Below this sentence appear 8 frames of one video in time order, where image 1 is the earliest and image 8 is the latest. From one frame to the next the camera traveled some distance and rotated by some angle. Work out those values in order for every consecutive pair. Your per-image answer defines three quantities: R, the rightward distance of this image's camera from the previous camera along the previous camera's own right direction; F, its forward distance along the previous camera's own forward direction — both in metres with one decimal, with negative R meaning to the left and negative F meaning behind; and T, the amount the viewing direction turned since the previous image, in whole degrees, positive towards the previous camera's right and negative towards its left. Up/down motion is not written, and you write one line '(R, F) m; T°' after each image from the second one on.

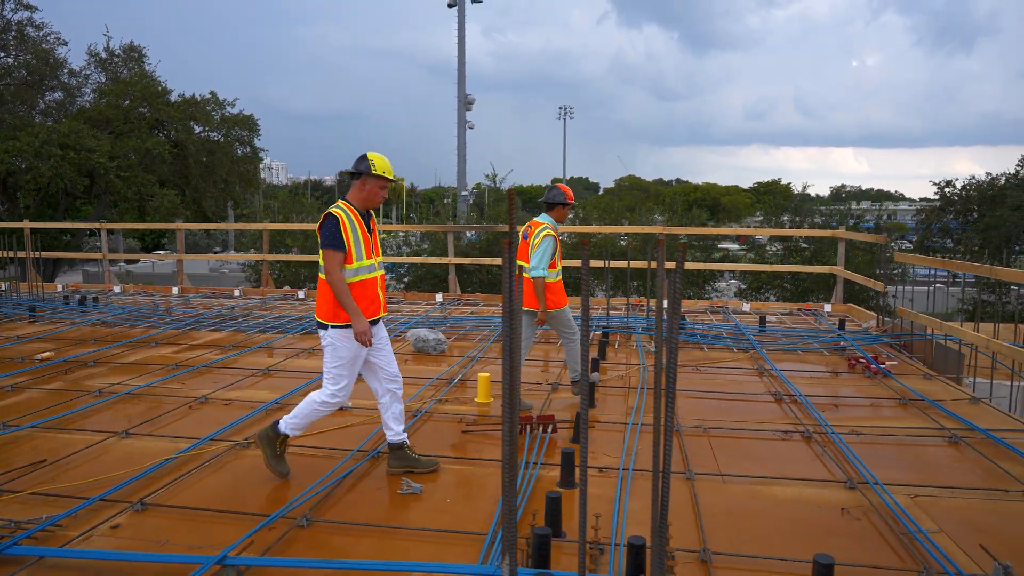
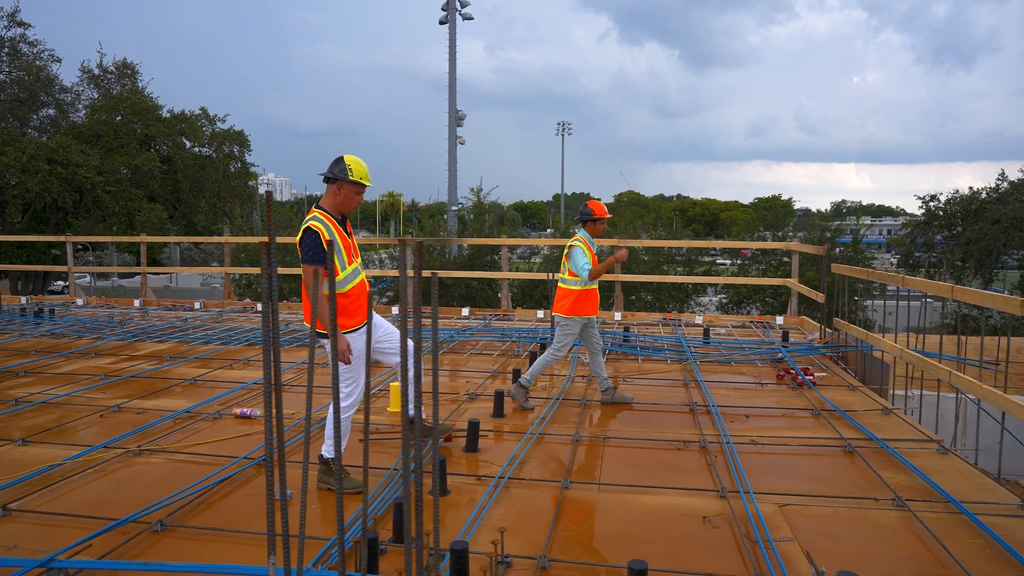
(+0.6, 0.0) m; 0°
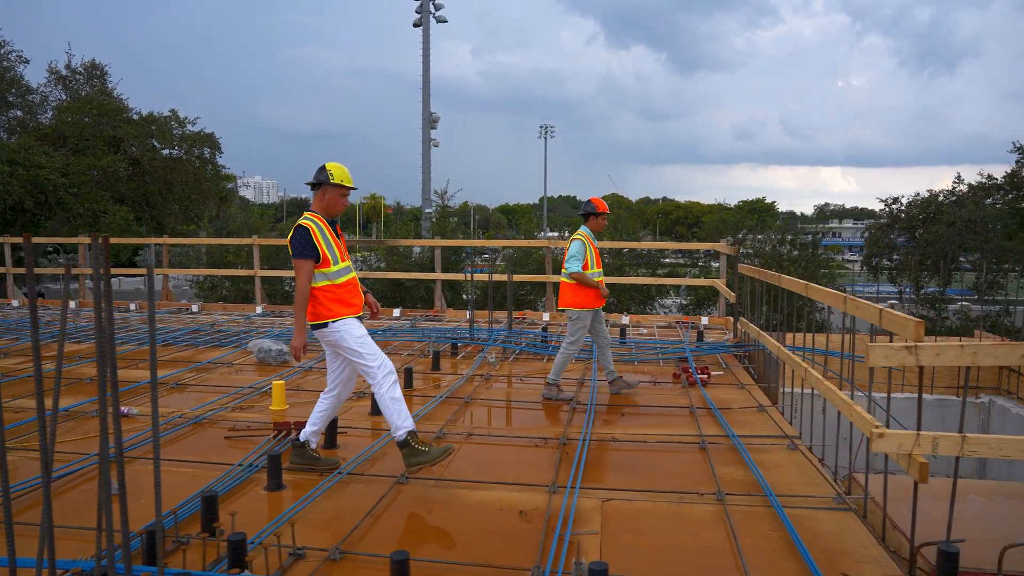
(+0.7, 0.0) m; +1°
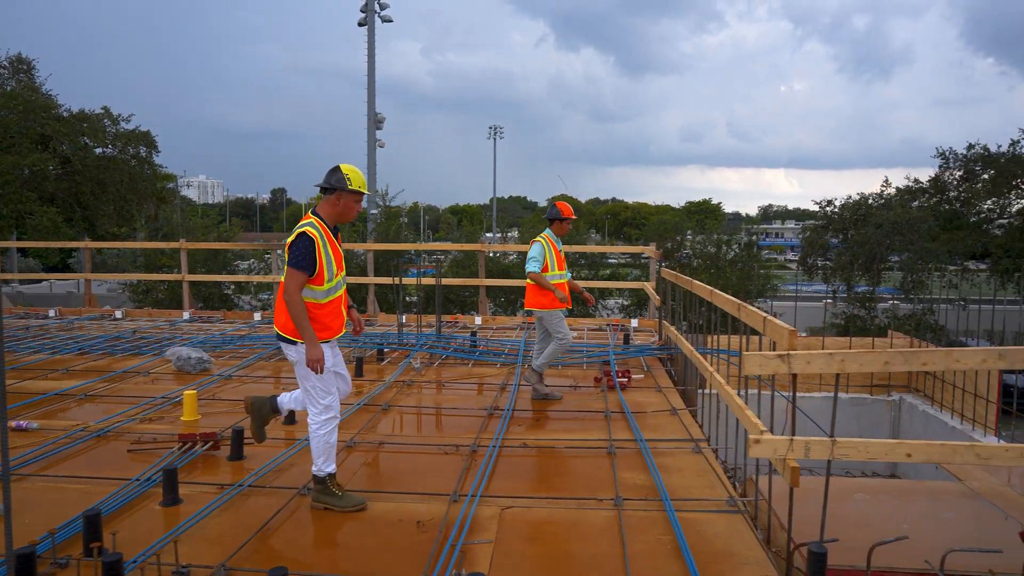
(+0.2, 0.0) m; +4°
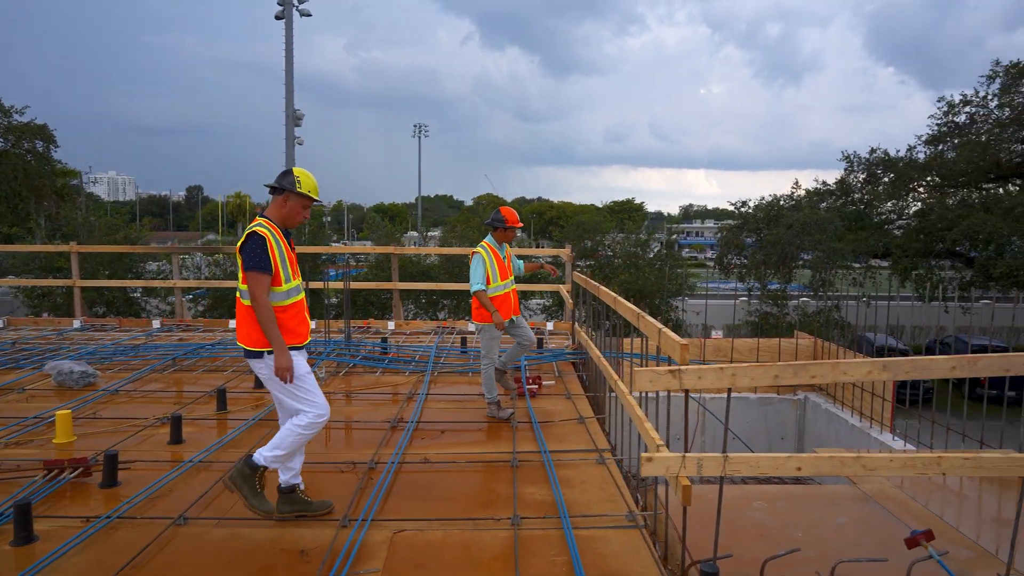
(+0.2, +0.1) m; +6°
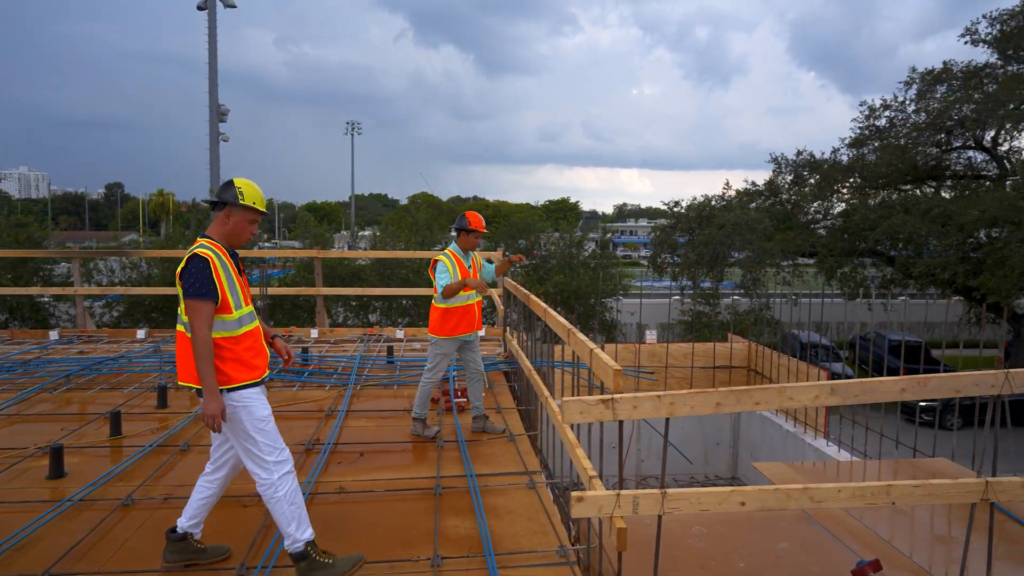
(+0.1, +0.3) m; +5°
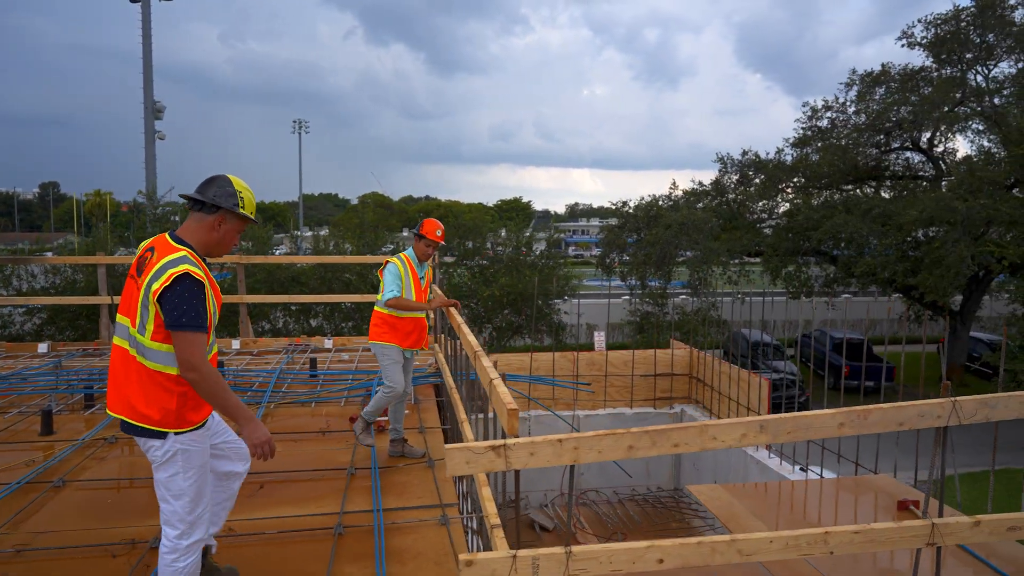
(+0.2, +0.4) m; +4°
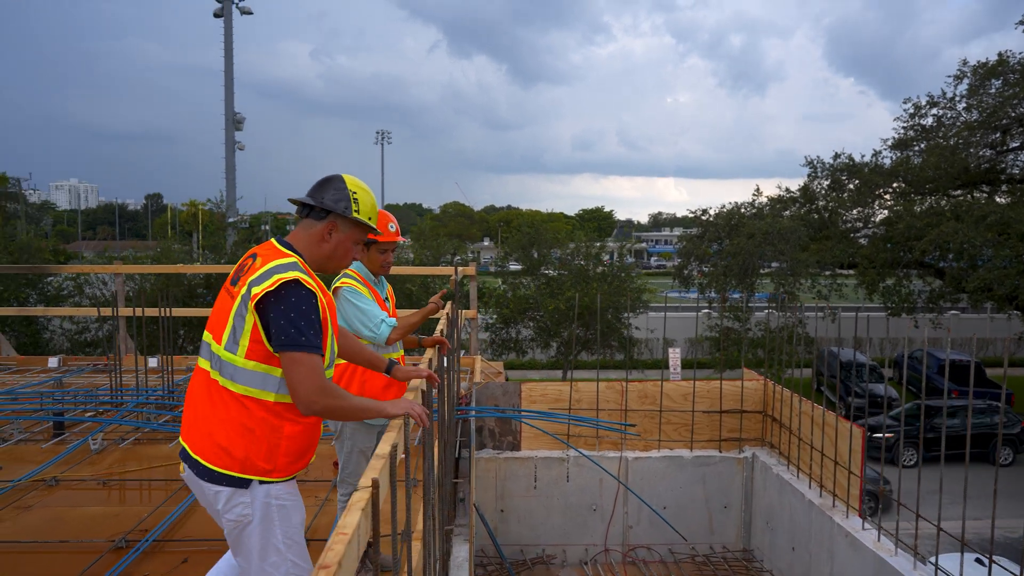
(+0.4, +1.0) m; -6°
